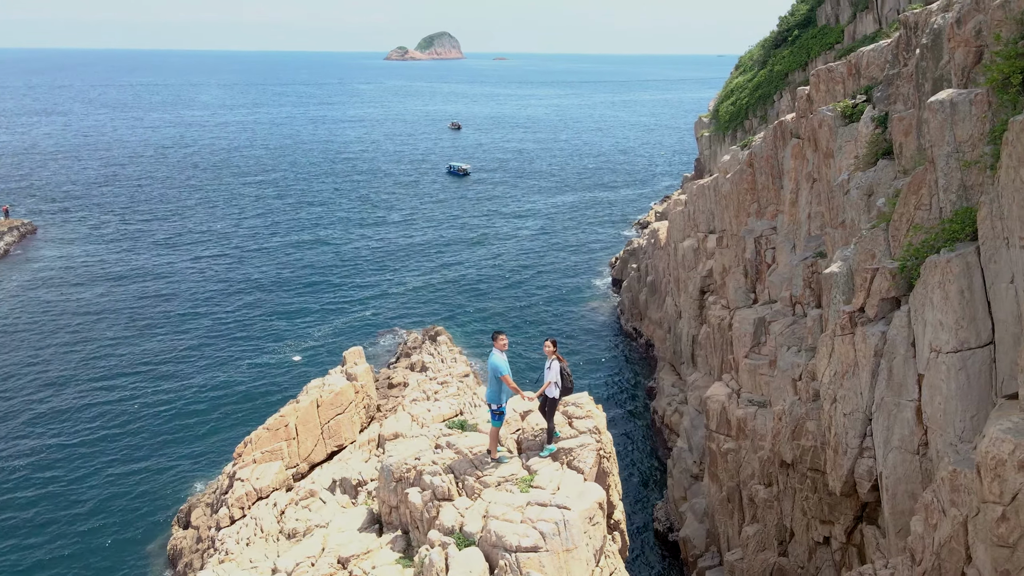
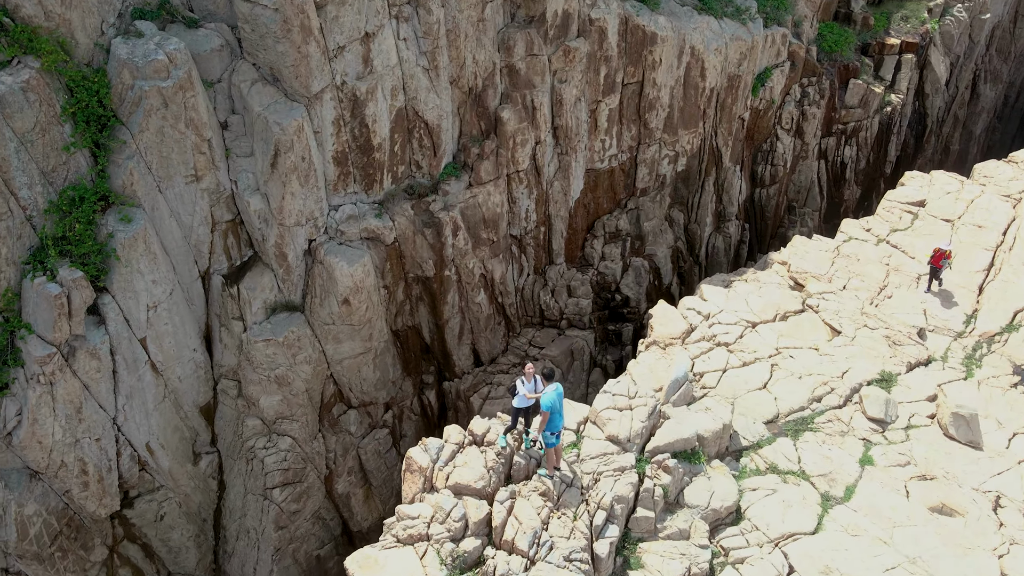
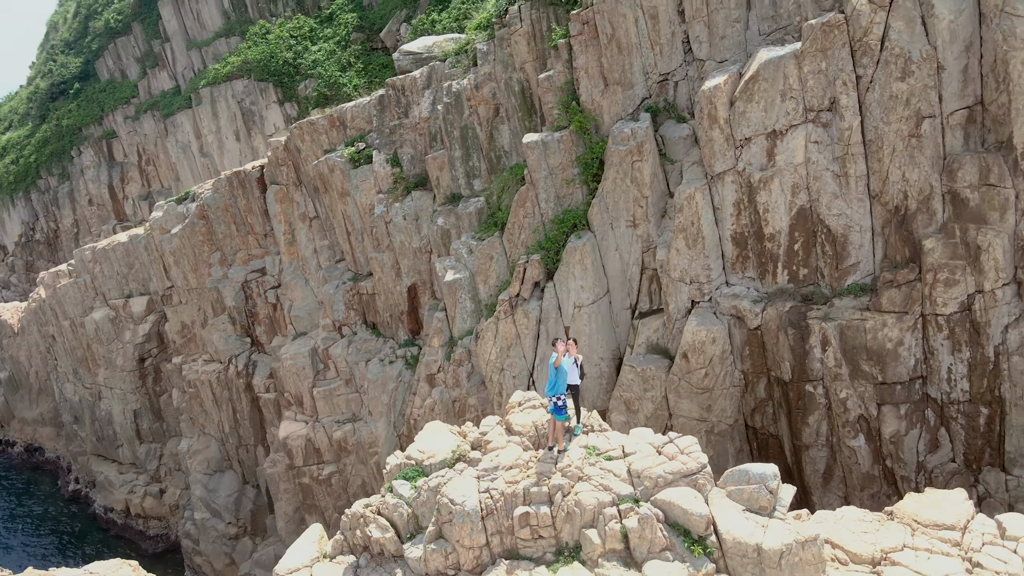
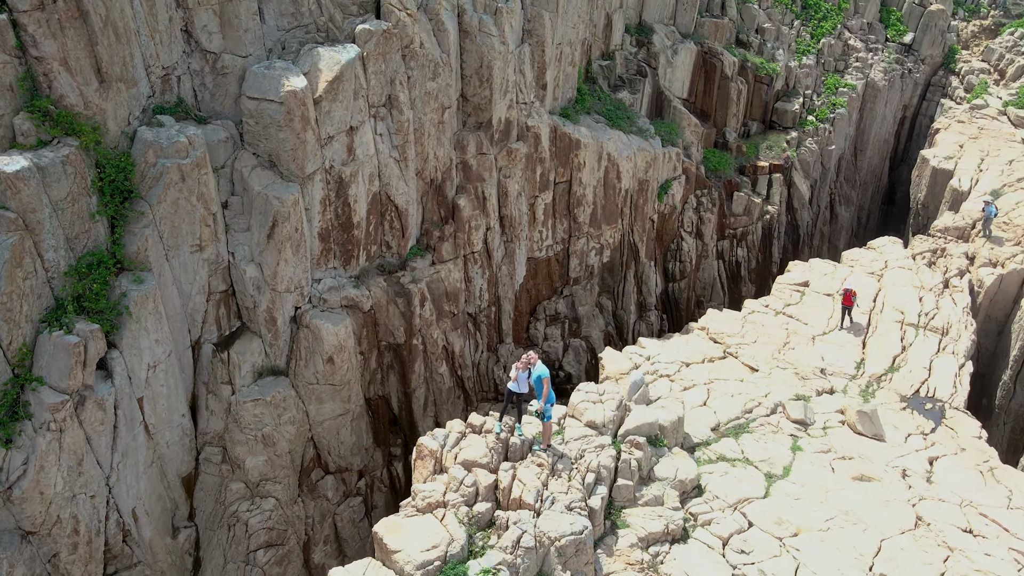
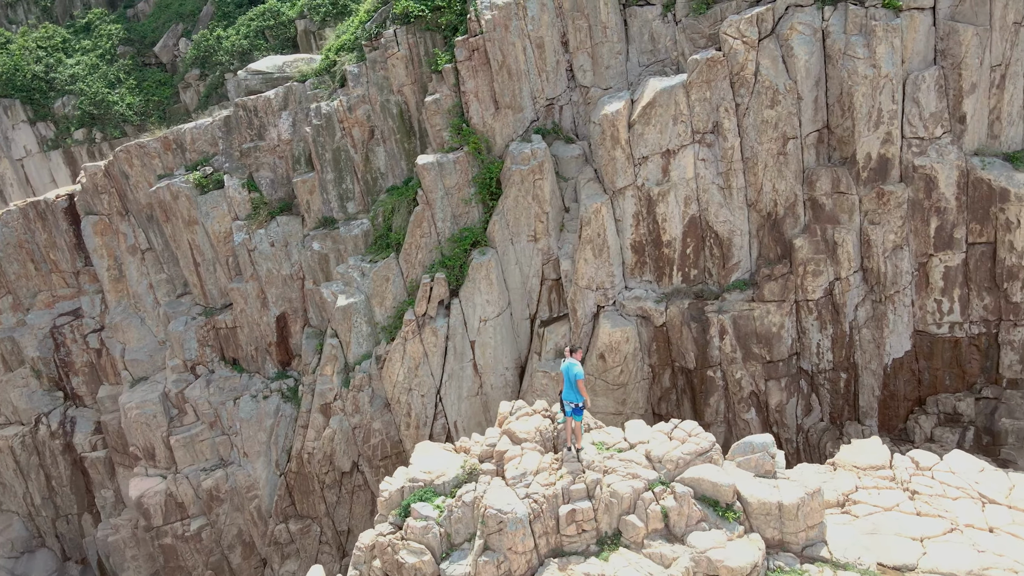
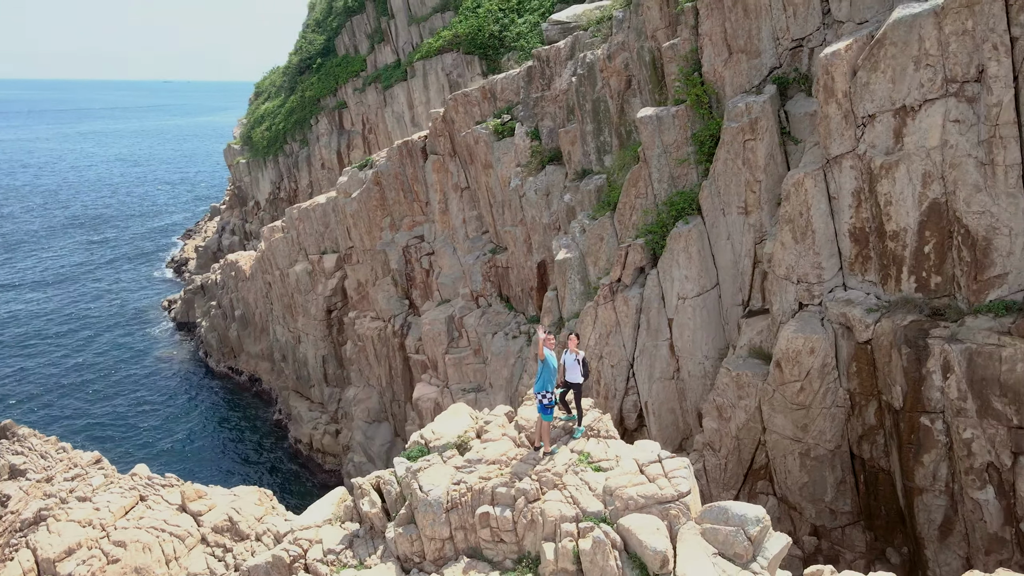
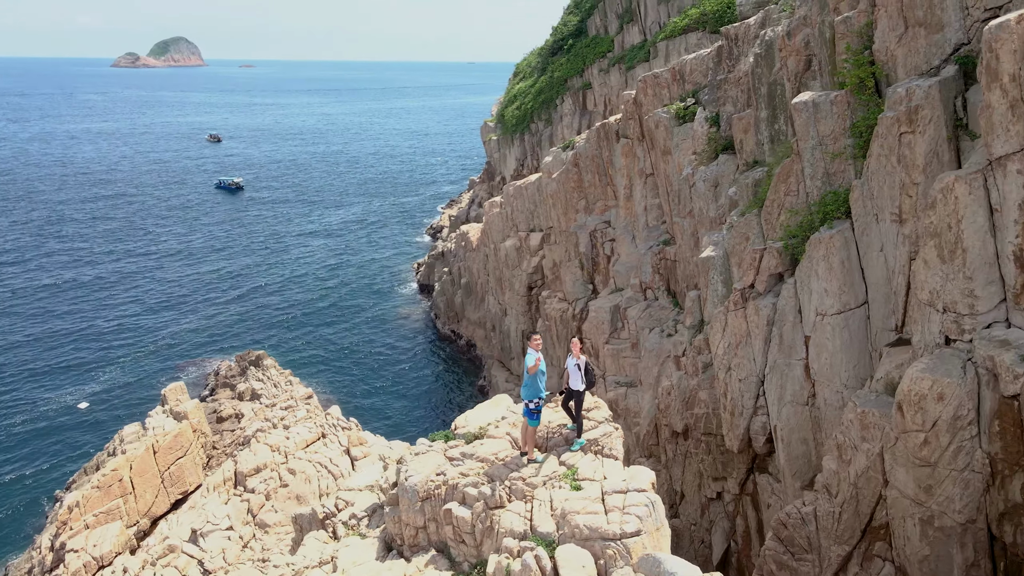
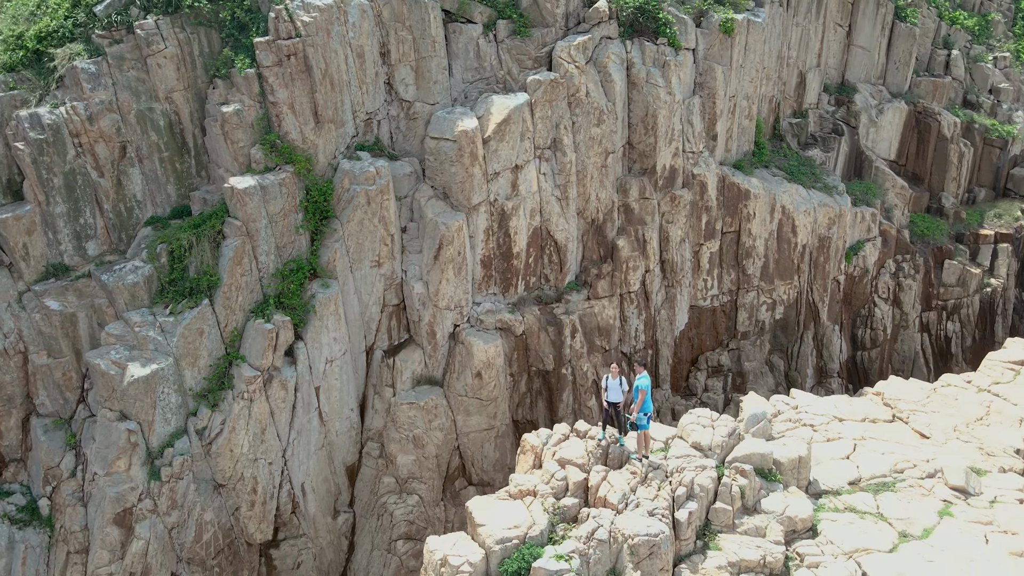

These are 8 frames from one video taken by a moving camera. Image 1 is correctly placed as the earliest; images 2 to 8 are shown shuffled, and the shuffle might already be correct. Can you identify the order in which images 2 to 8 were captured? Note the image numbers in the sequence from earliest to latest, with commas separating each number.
7, 6, 3, 5, 8, 4, 2
